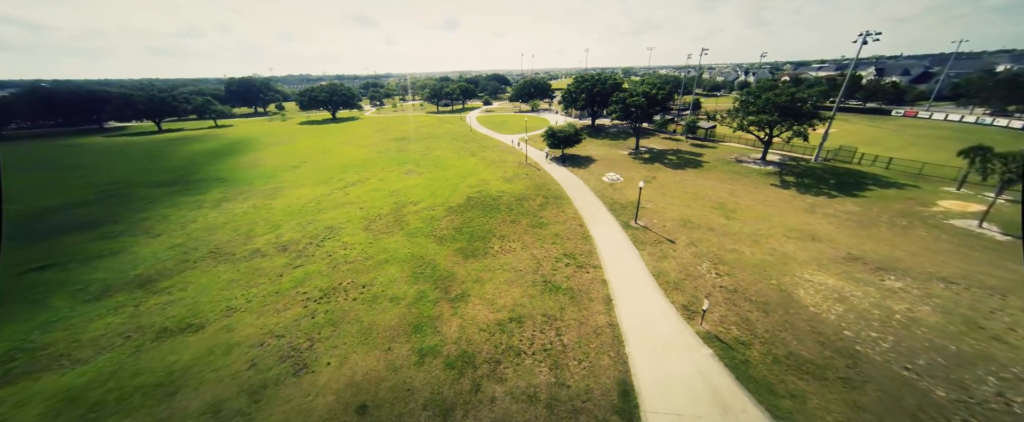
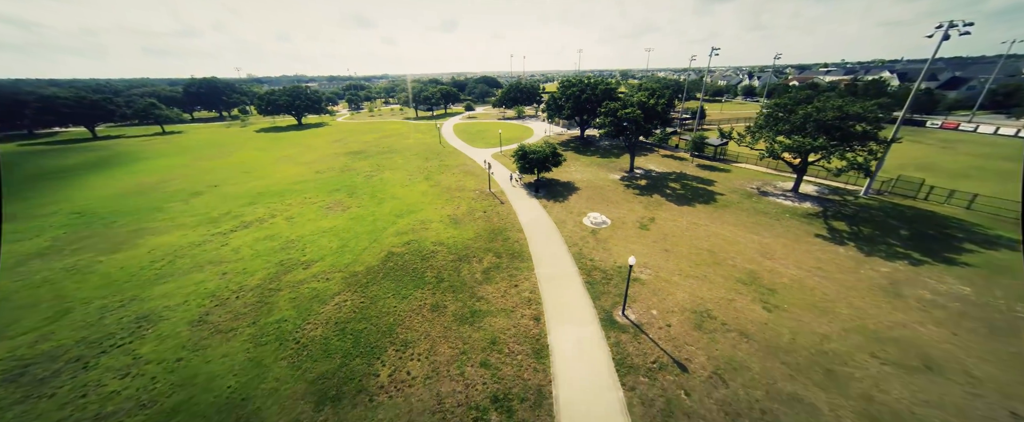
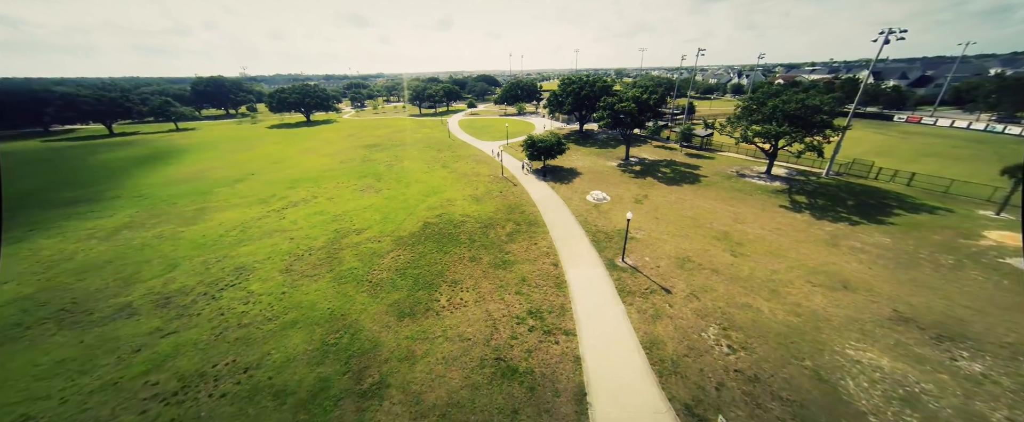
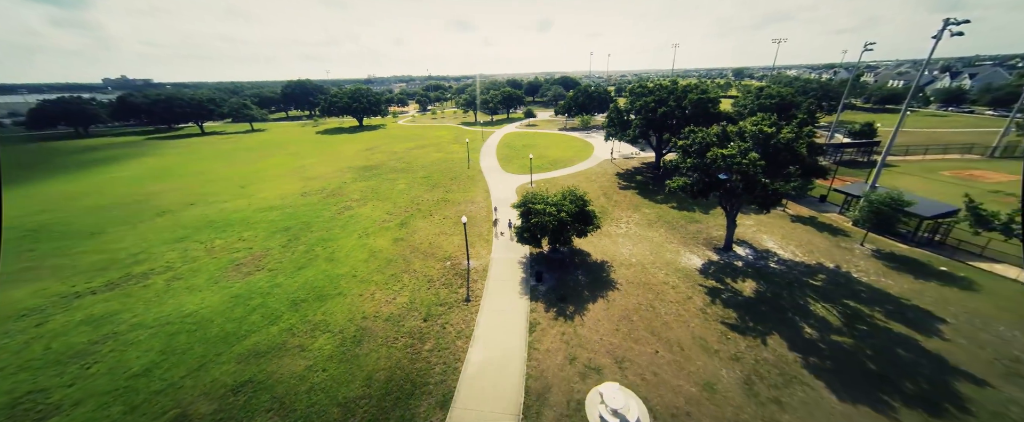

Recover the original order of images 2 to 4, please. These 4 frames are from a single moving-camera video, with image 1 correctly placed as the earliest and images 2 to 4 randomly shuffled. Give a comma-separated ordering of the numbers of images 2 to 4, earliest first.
3, 2, 4
